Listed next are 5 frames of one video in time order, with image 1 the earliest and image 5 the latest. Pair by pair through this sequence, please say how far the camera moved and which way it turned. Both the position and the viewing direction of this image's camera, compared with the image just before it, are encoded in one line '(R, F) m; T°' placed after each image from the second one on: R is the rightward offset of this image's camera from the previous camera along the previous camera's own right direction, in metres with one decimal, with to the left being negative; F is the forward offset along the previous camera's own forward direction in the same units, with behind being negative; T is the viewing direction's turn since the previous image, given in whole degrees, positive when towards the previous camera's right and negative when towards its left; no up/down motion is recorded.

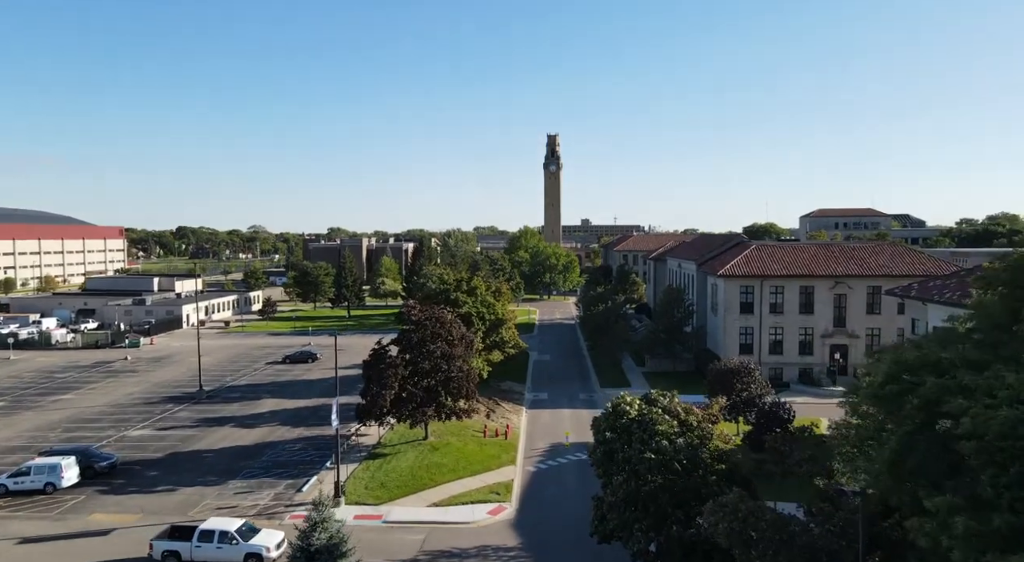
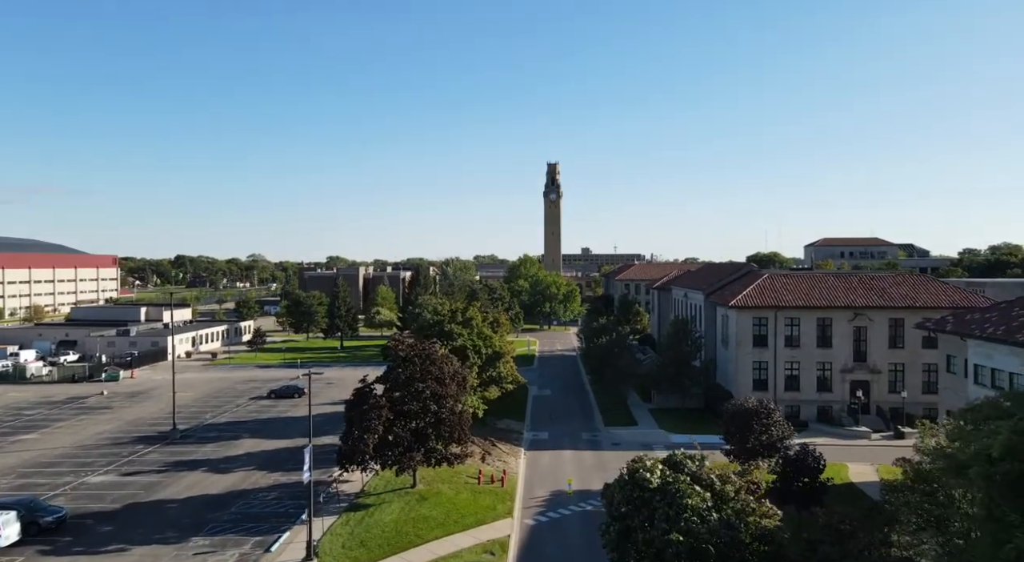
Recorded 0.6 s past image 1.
(+0.1, +2.6) m; 0°
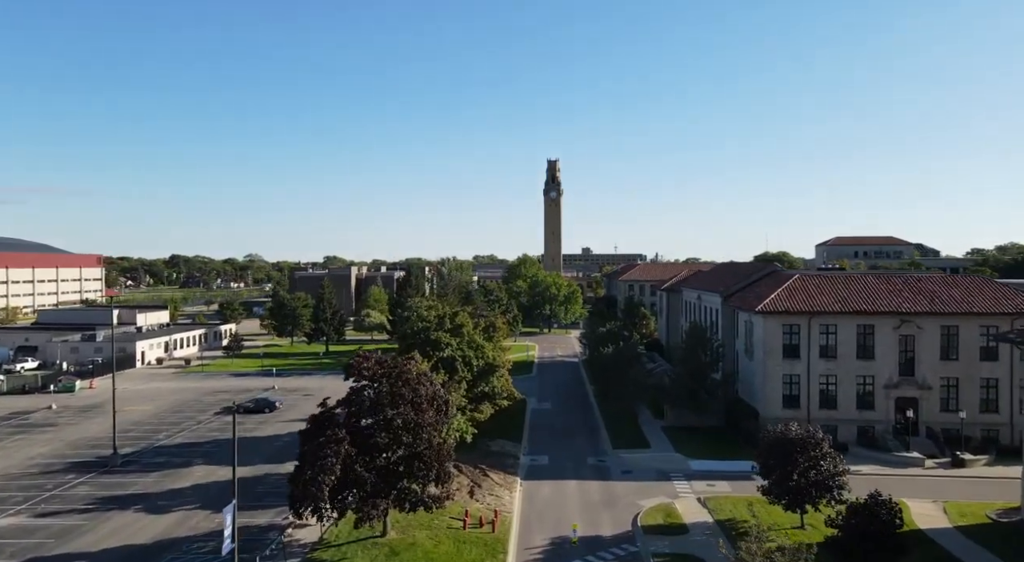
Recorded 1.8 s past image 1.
(+0.2, +5.2) m; 0°
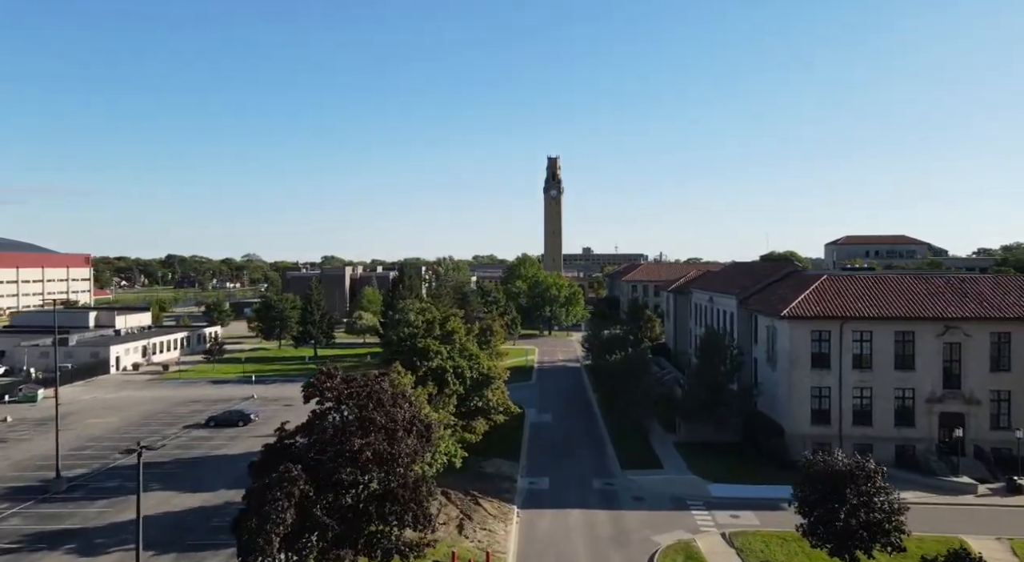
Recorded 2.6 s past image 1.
(+0.2, +3.8) m; 0°
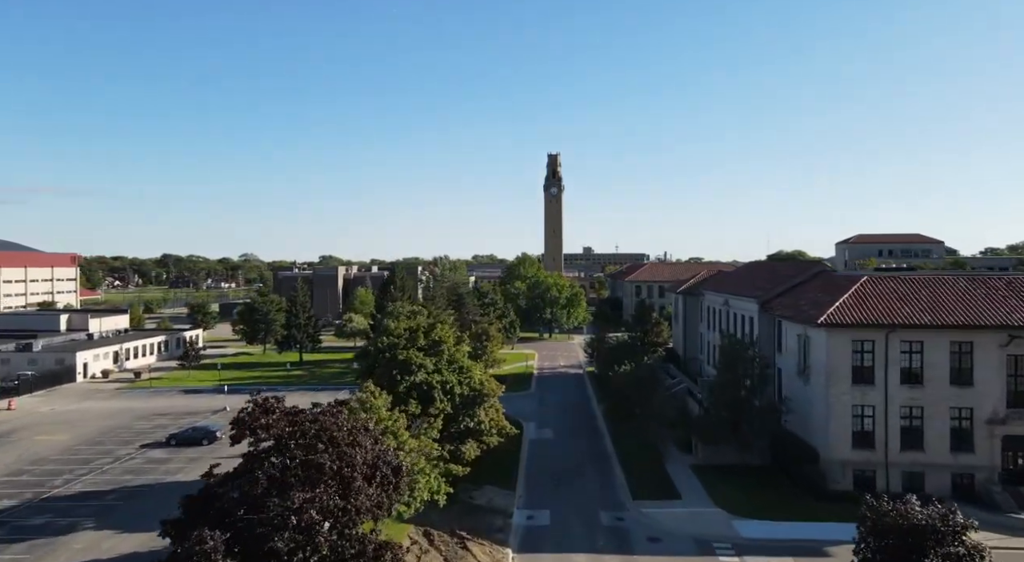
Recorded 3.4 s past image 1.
(+0.2, +4.3) m; 0°
